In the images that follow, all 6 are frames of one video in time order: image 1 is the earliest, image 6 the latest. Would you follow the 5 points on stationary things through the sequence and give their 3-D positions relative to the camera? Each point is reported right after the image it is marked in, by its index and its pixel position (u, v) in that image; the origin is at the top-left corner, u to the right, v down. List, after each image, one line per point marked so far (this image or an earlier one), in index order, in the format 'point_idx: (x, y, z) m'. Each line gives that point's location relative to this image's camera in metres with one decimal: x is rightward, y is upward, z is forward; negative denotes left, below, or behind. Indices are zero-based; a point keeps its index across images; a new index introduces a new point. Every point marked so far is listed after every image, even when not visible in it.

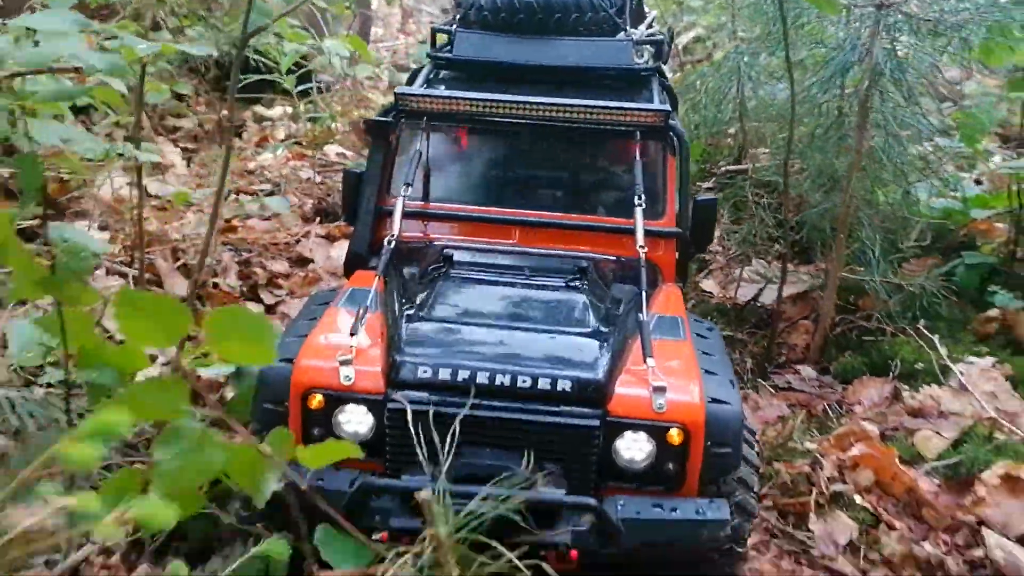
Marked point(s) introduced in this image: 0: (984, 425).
0: (+1.8, -0.5, +3.1) m
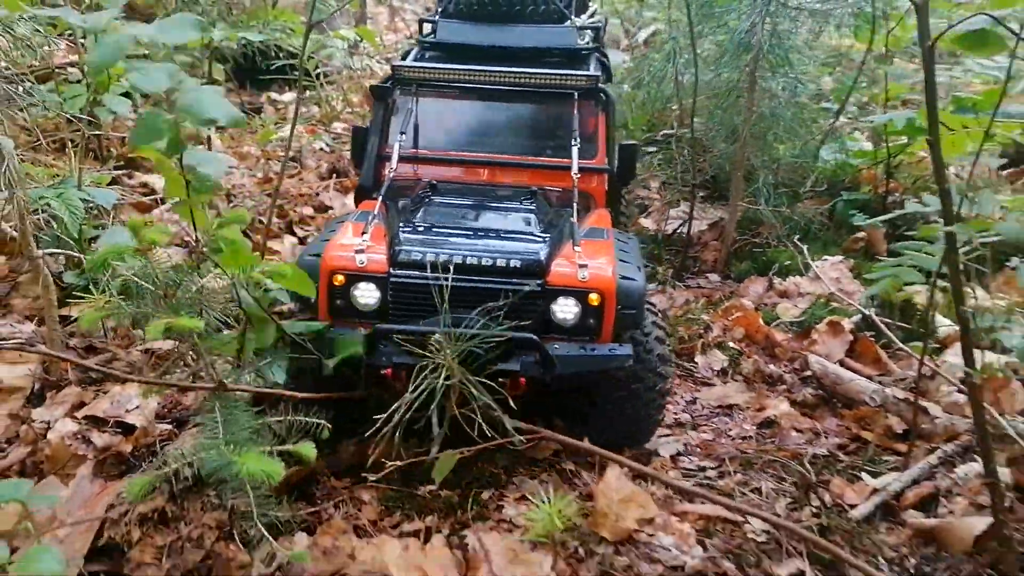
0: (+1.6, -0.1, +4.3) m
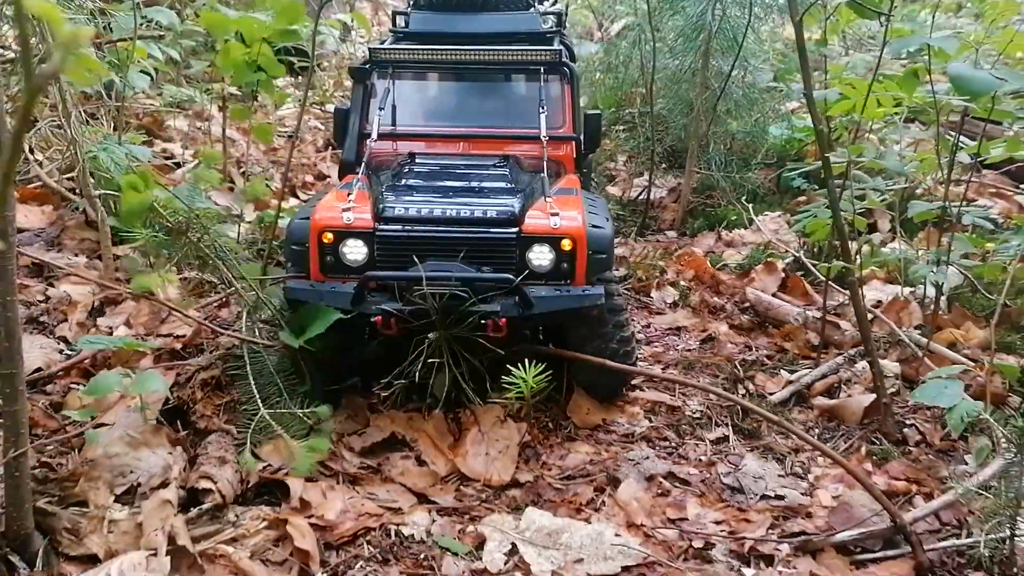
0: (+1.5, +0.2, +4.9) m
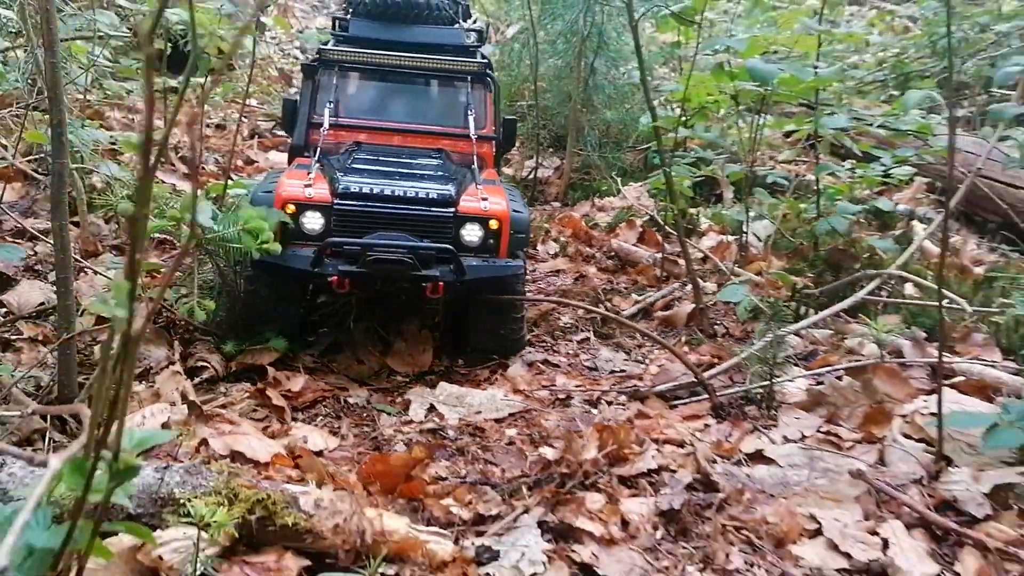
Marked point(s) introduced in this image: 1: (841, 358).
0: (+0.9, +0.6, +6.1) m
1: (+1.6, -0.3, +3.9) m
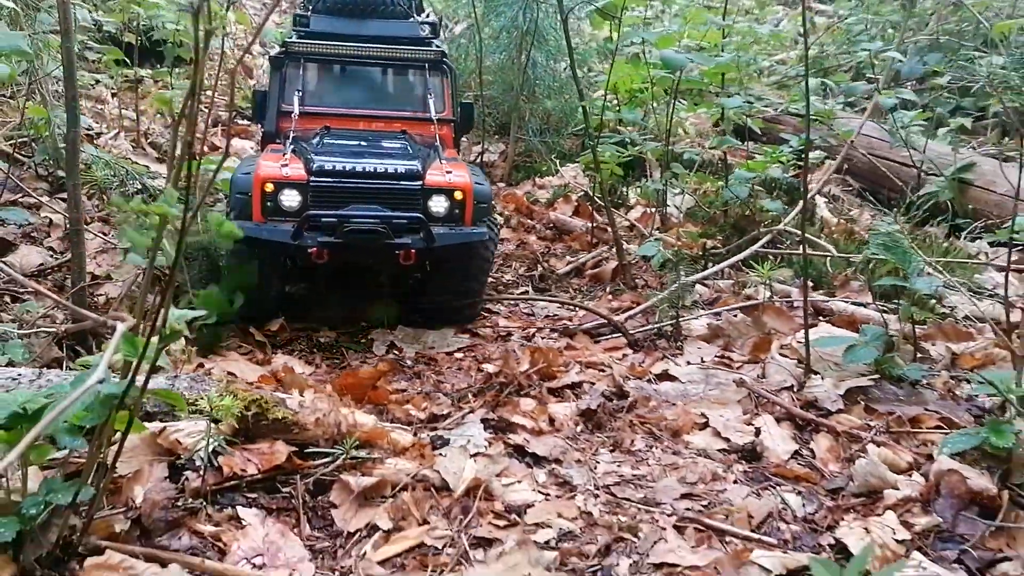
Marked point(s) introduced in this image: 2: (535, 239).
0: (+0.4, +0.8, +6.8) m
1: (+1.3, -0.1, +4.6) m
2: (+0.2, +0.4, +5.9) m
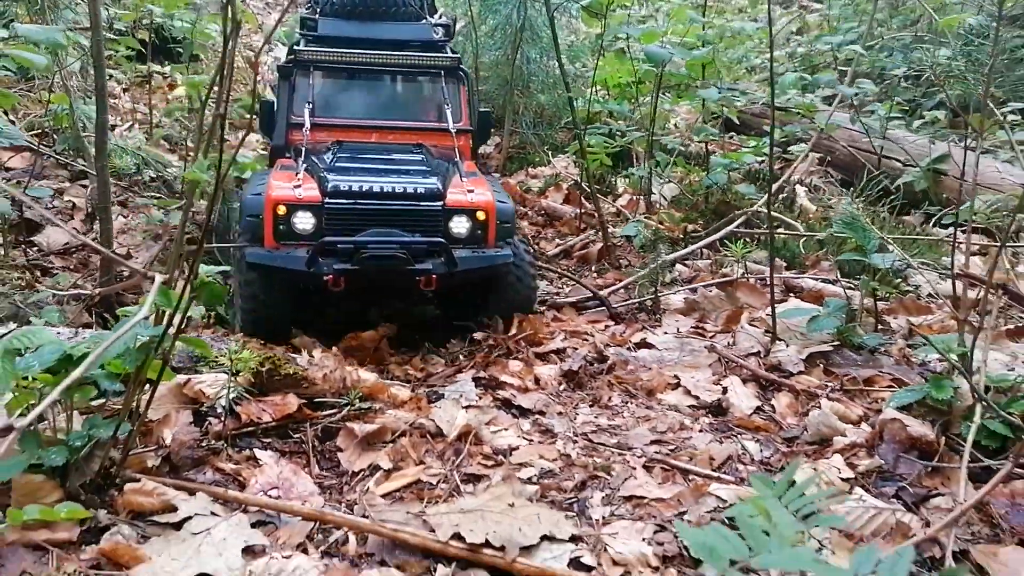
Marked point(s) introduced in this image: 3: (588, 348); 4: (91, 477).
0: (+0.4, +1.0, +7.1) m
1: (+1.2, +0.1, +5.0) m
2: (+0.1, +0.5, +6.2) m
3: (+0.4, -0.3, +4.1) m
4: (-1.4, -0.6, +2.7) m
